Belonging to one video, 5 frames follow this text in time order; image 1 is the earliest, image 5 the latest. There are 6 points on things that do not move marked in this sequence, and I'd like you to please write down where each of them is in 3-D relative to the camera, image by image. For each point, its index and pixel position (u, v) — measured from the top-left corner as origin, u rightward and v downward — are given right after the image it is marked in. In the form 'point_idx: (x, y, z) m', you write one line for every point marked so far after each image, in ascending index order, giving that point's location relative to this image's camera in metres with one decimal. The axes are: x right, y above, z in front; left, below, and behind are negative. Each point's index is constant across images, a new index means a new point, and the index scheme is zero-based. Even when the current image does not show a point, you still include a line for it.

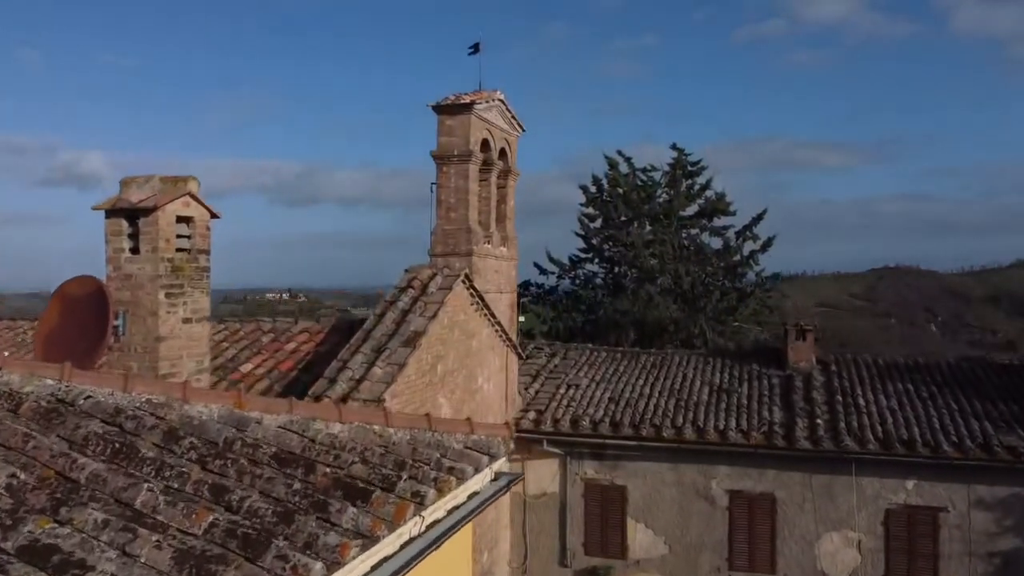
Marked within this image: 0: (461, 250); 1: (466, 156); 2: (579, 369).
0: (-0.6, +0.4, +8.9) m
1: (-0.5, +1.5, +8.9) m
2: (+1.0, -1.2, +11.5) m
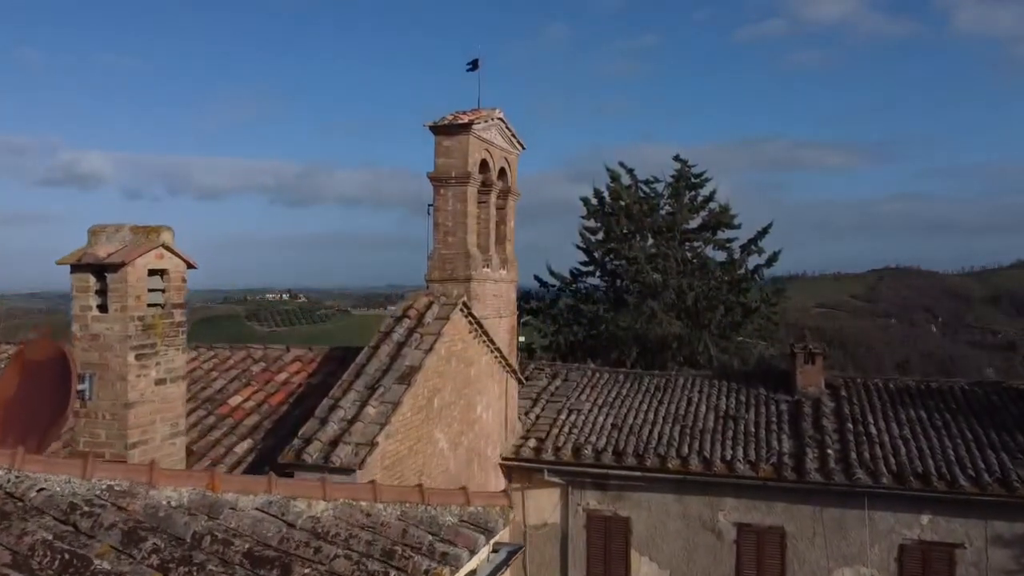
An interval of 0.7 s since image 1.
0: (-0.6, +0.1, +8.6) m
1: (-0.5, +1.2, +8.6) m
2: (+1.0, -1.6, +11.2) m
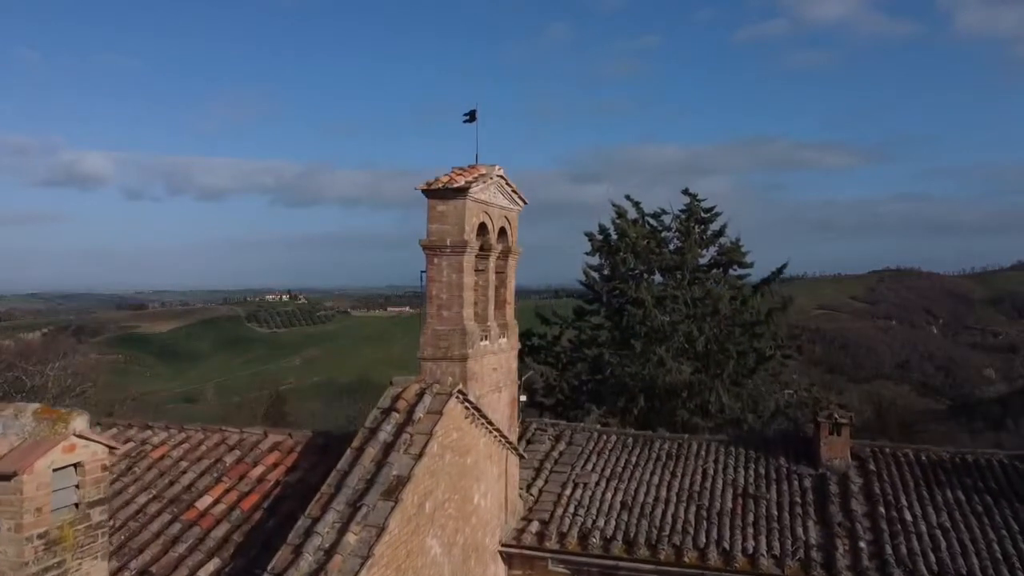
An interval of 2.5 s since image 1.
0: (-0.6, -0.7, +7.8) m
1: (-0.5, +0.4, +7.8) m
2: (+1.0, -2.4, +10.4) m
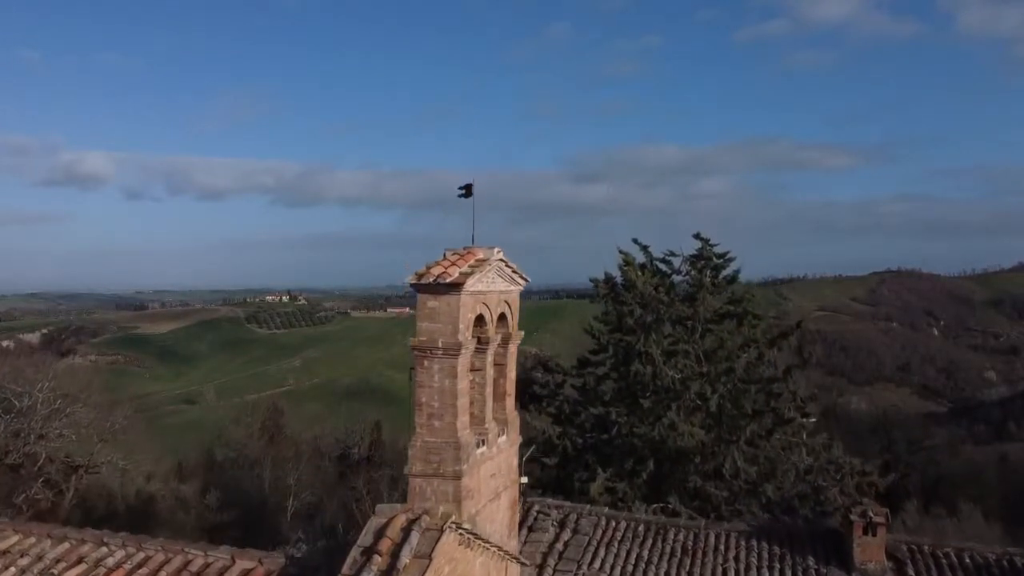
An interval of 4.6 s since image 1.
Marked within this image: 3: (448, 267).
0: (-0.6, -1.7, +6.8) m
1: (-0.5, -0.6, +6.9) m
2: (+1.0, -3.4, +9.4) m
3: (-0.6, +0.2, +7.0) m
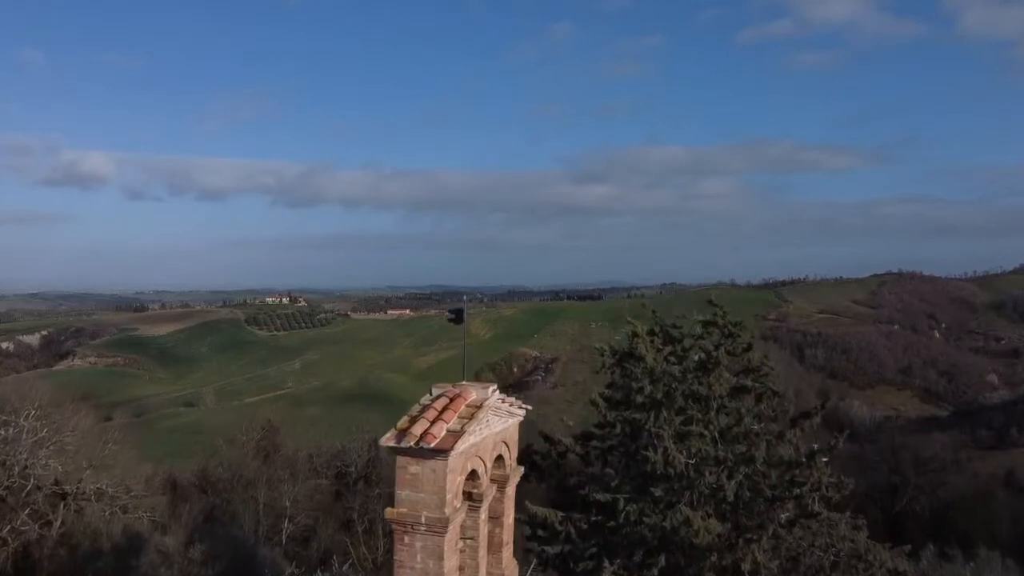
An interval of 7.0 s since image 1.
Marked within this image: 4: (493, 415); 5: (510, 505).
0: (-0.6, -2.9, +5.7) m
1: (-0.5, -1.8, +5.7) m
2: (+1.0, -4.6, +8.3) m
3: (-0.6, -1.1, +5.9) m
4: (-0.2, -1.1, +6.6) m
5: (0.0, -2.0, +7.1) m
